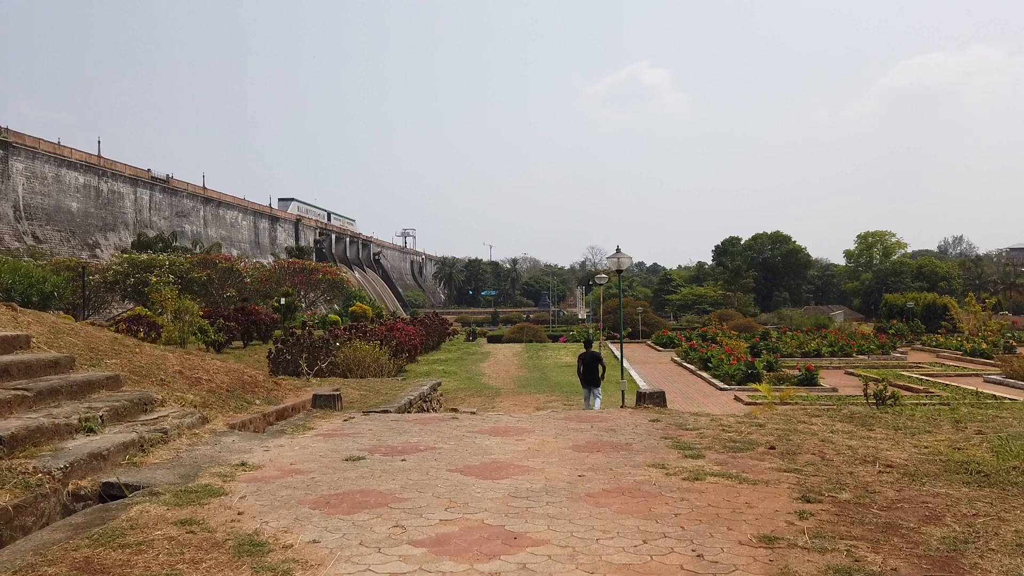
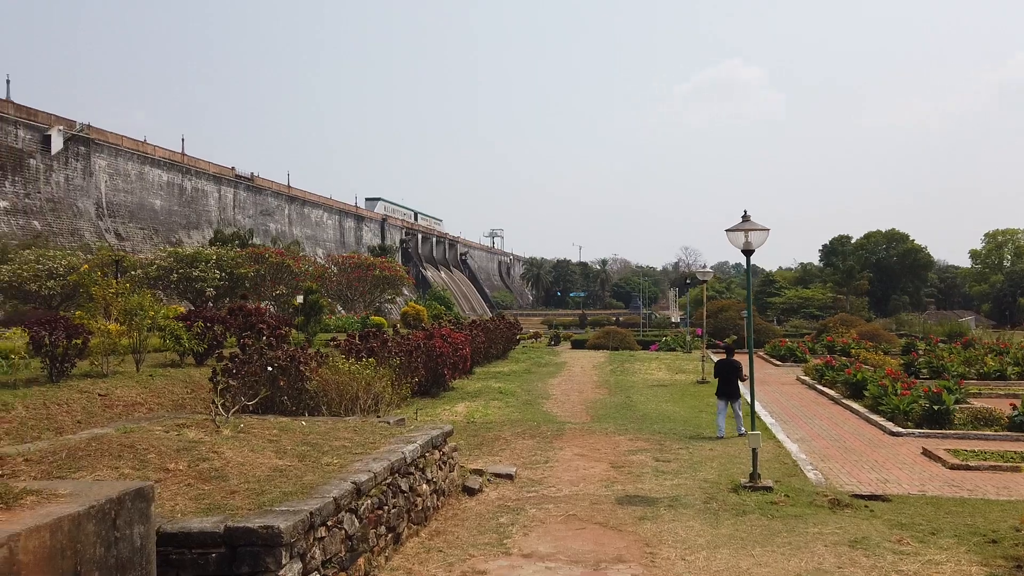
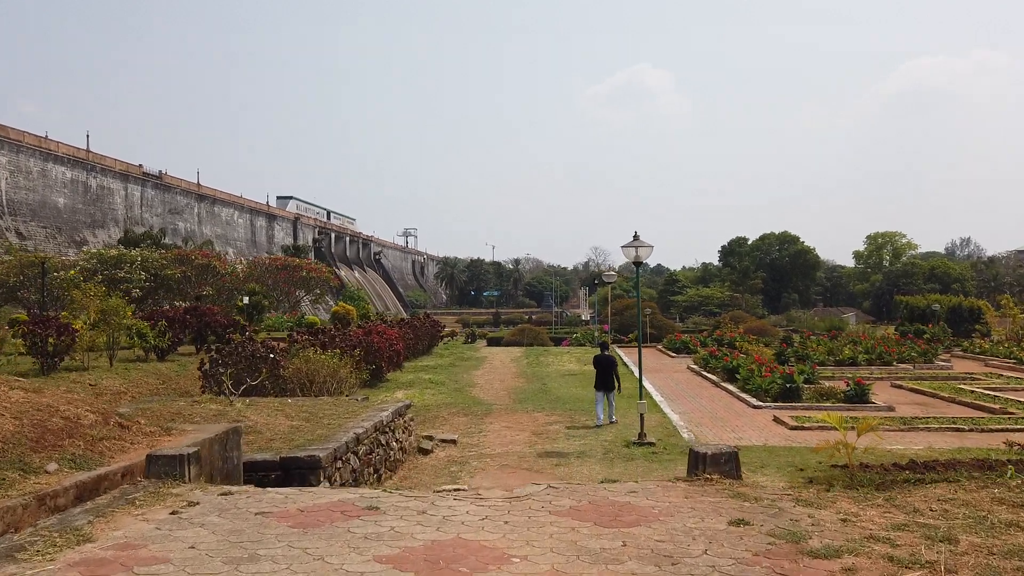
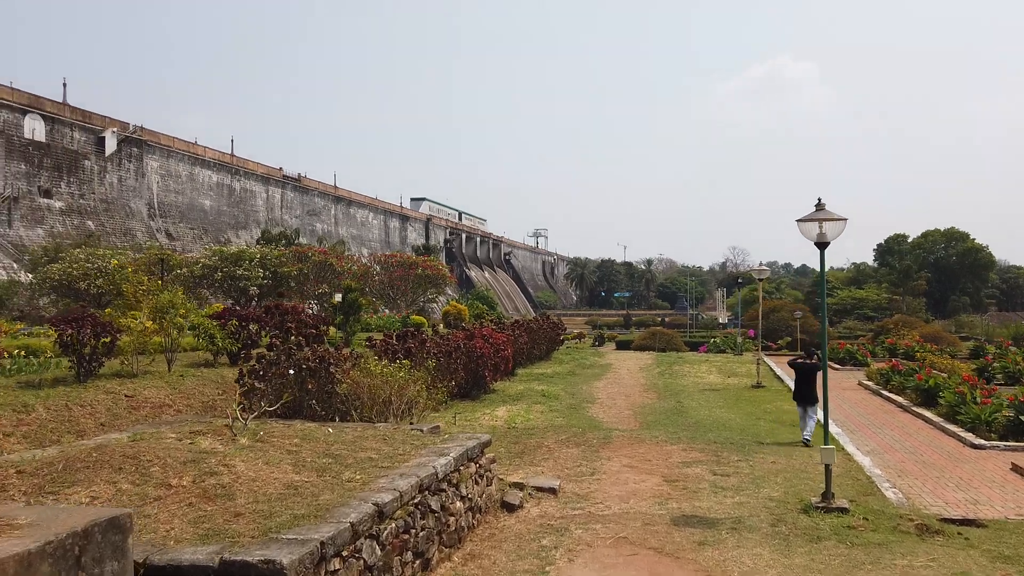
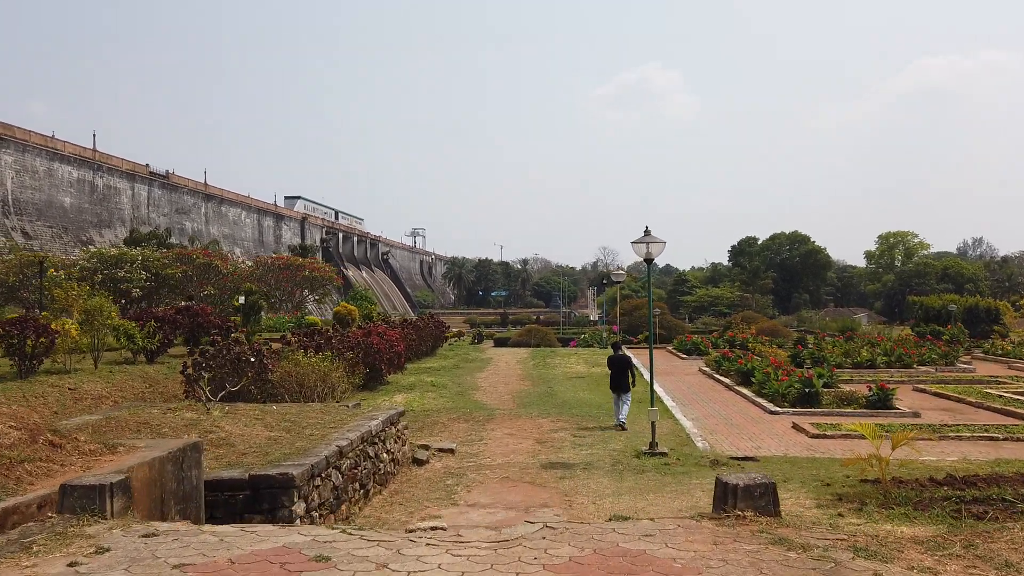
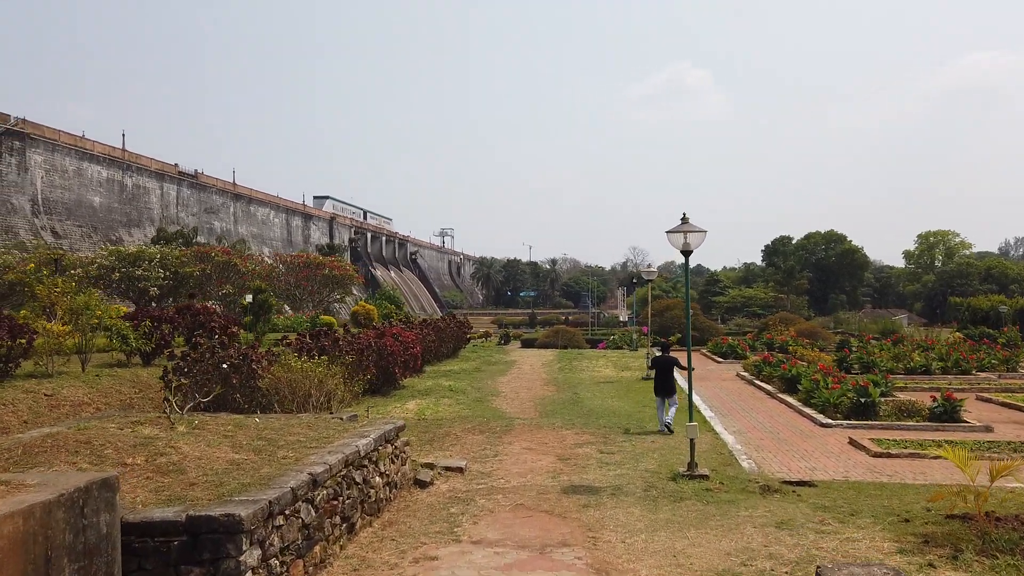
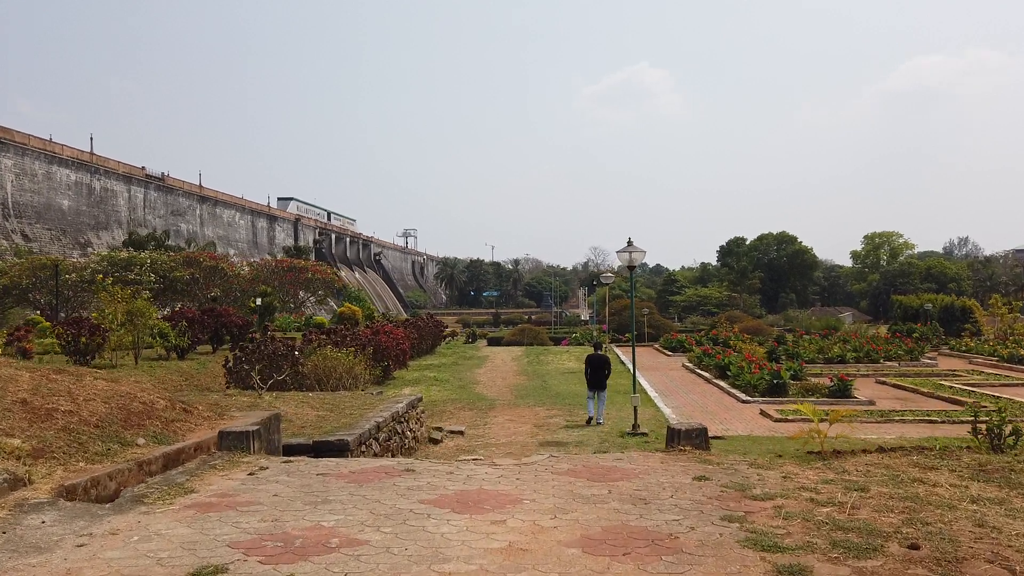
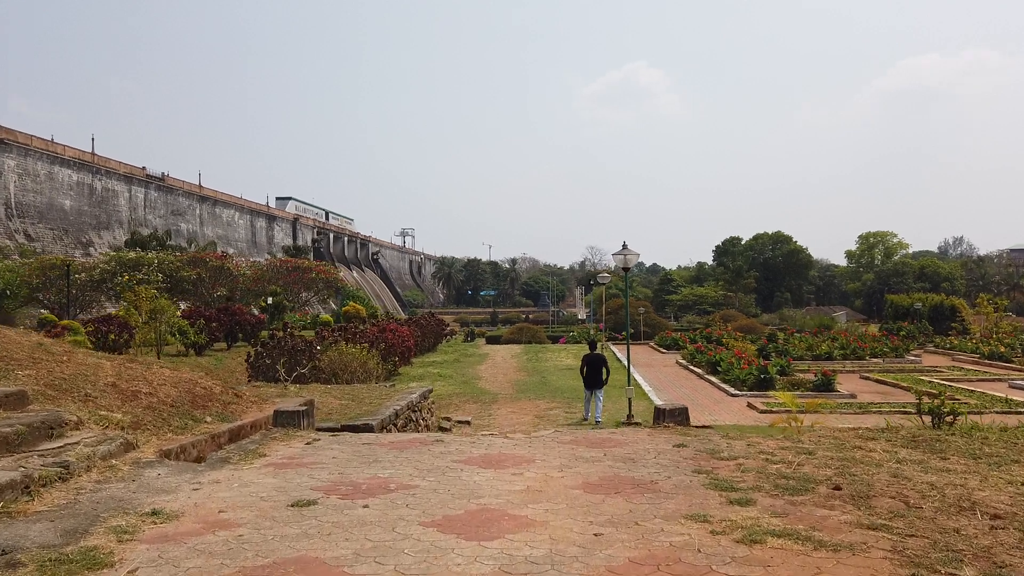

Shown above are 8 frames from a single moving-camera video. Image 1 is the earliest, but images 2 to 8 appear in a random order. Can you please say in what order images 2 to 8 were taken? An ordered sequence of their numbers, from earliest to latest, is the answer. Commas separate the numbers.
8, 7, 3, 5, 6, 2, 4
